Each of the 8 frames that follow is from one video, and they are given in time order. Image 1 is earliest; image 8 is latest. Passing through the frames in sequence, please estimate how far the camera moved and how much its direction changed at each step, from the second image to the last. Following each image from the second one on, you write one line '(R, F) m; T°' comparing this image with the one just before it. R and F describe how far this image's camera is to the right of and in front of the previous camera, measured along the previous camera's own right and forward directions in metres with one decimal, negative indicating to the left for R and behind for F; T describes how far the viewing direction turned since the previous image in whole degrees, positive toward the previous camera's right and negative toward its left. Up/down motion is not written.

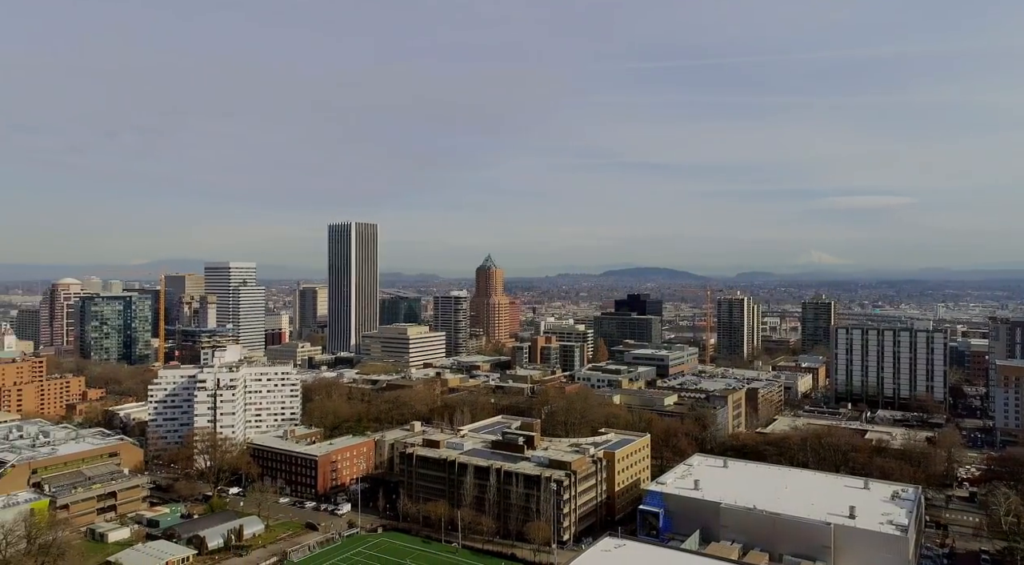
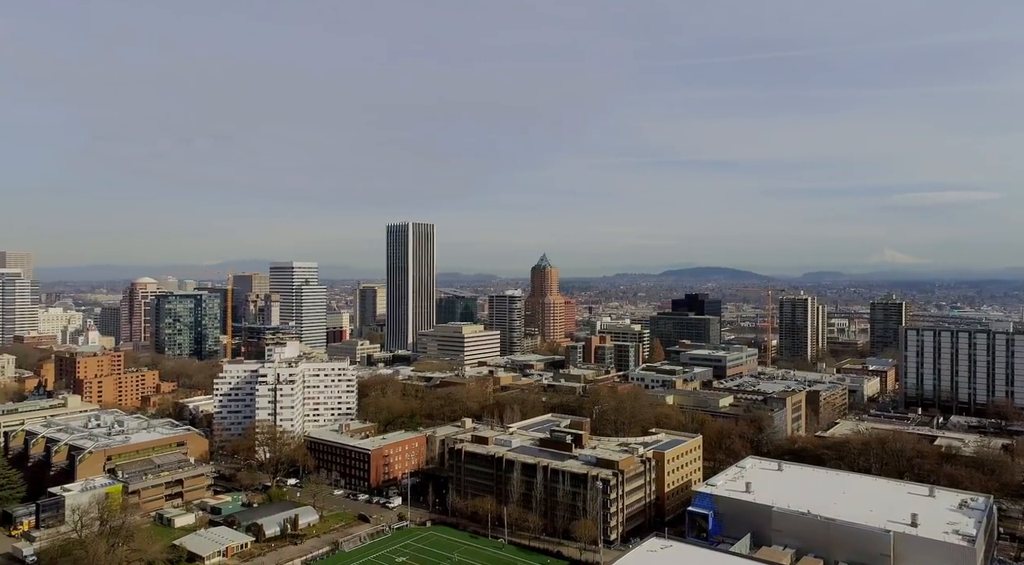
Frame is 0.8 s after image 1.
(+1.7, -0.5) m; -5°
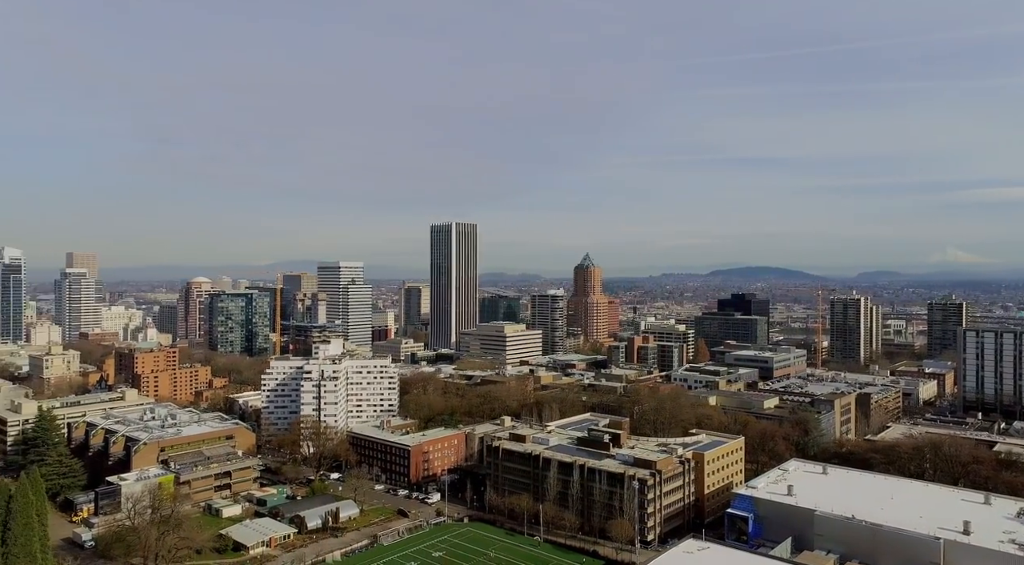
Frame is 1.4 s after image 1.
(+1.3, -0.3) m; -4°
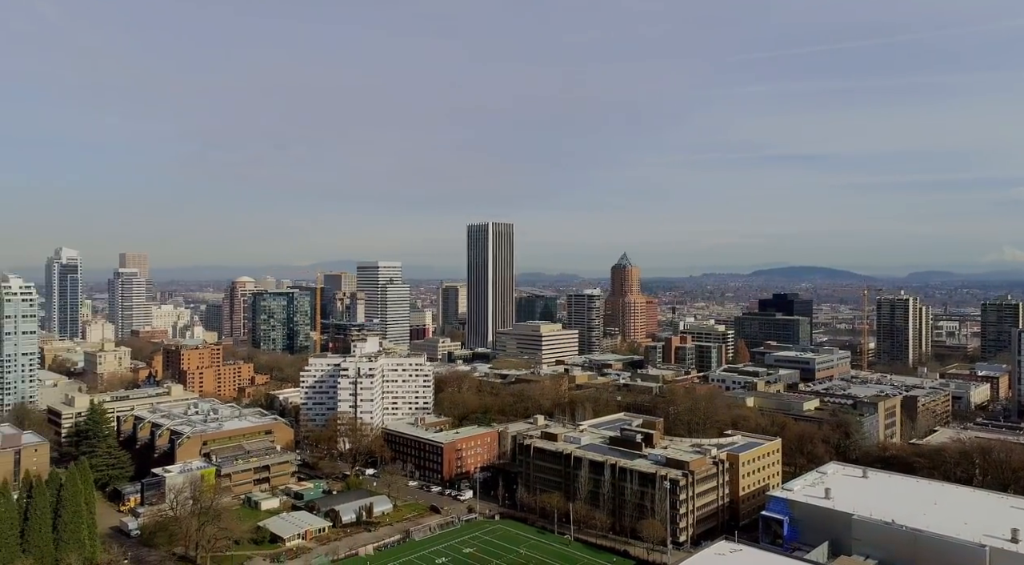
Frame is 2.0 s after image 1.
(+1.2, -0.2) m; -4°
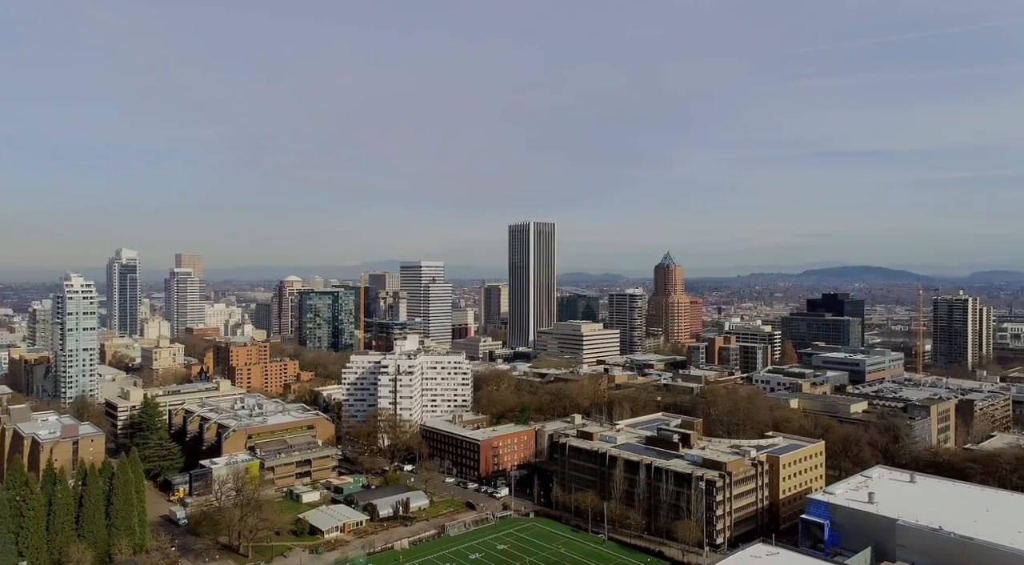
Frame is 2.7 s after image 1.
(+1.5, -0.2) m; -4°
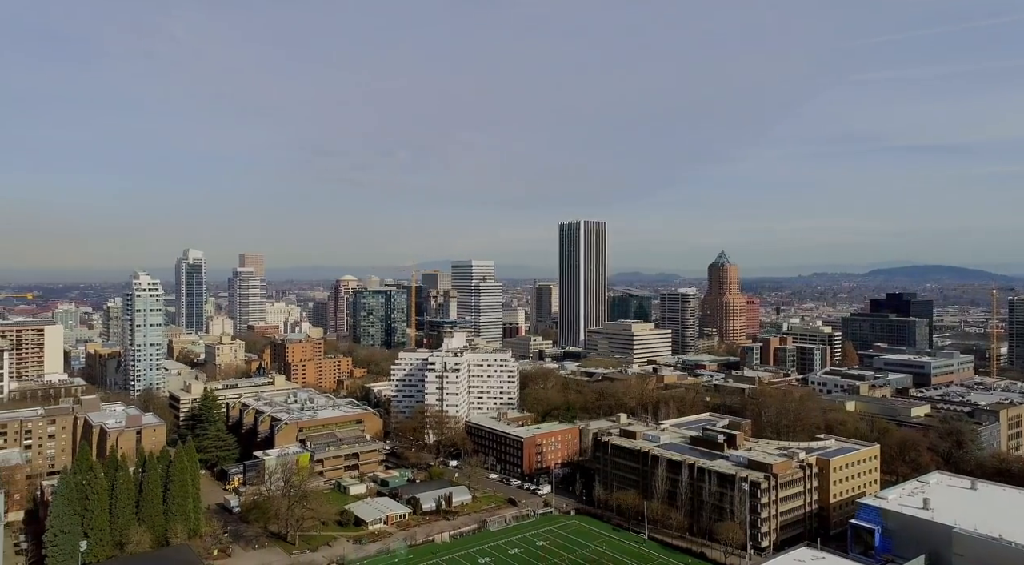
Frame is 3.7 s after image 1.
(+2.2, -0.1) m; -6°
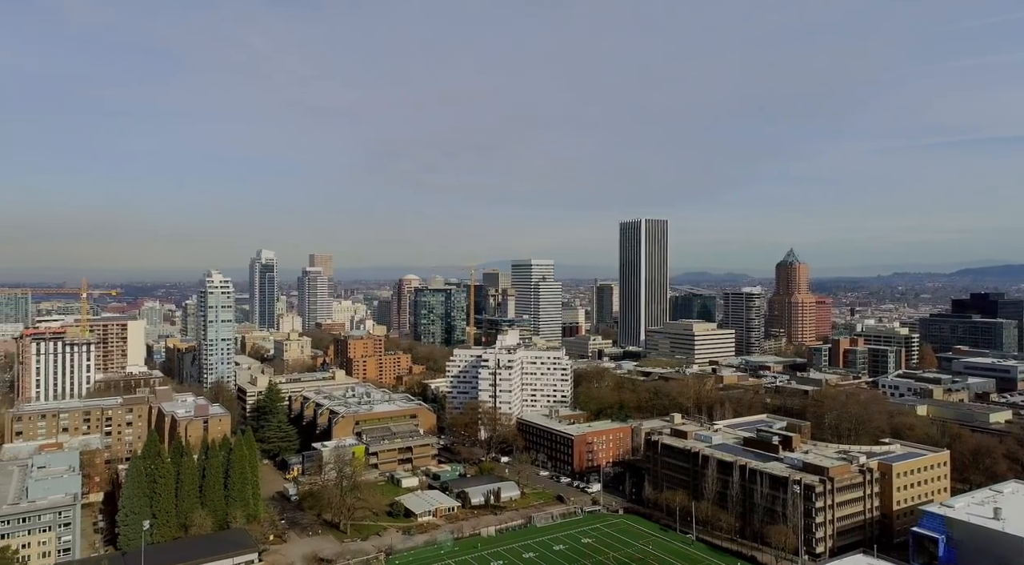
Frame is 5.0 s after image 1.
(+2.7, +0.2) m; -7°
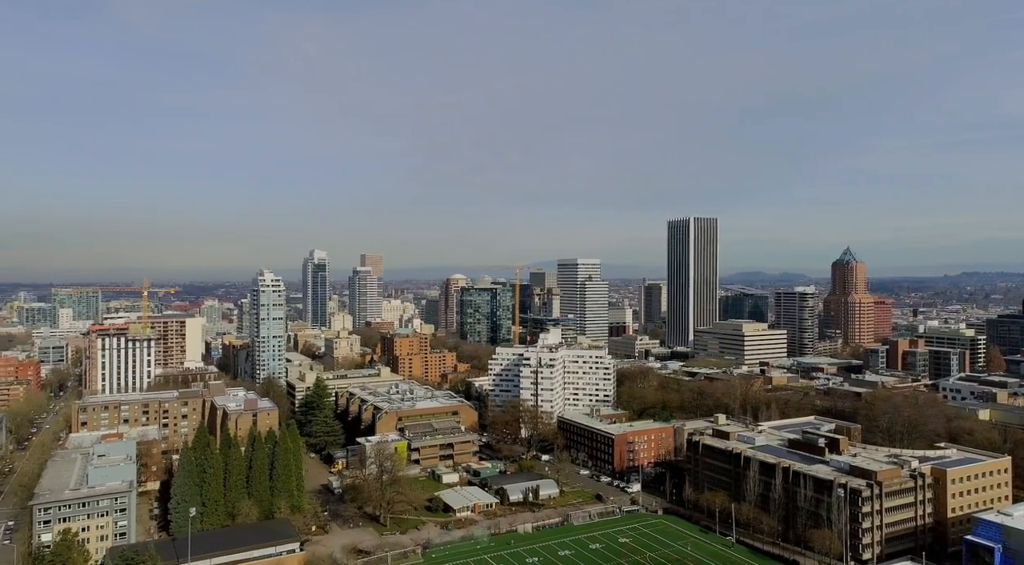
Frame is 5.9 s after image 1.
(+1.9, +0.2) m; -5°
